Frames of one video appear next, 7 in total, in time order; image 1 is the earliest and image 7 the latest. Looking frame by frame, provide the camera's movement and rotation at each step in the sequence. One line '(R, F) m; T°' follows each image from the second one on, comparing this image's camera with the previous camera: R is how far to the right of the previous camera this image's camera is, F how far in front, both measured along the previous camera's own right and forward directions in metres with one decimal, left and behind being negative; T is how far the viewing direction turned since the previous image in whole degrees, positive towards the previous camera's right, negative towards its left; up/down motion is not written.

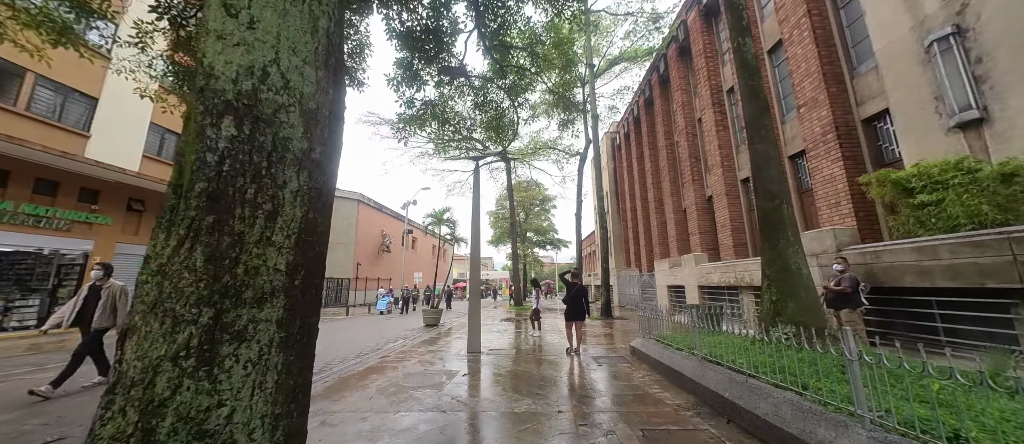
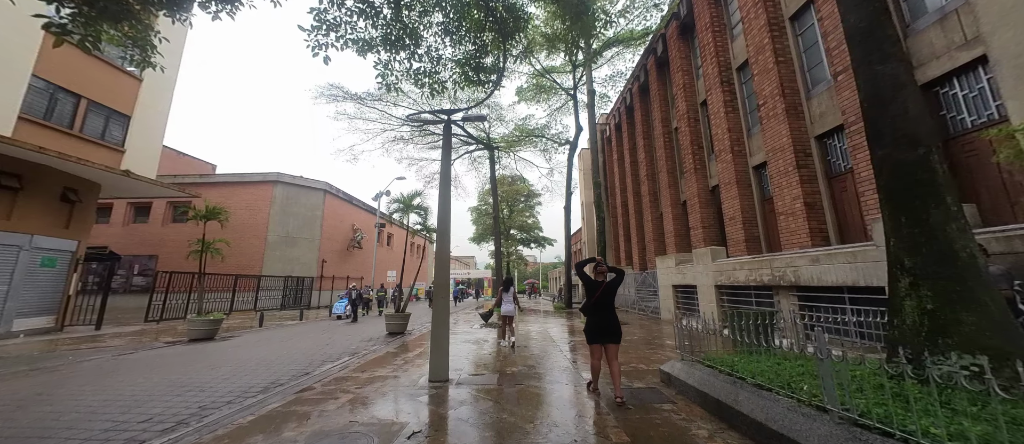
(0.0, +1.8) m; +3°
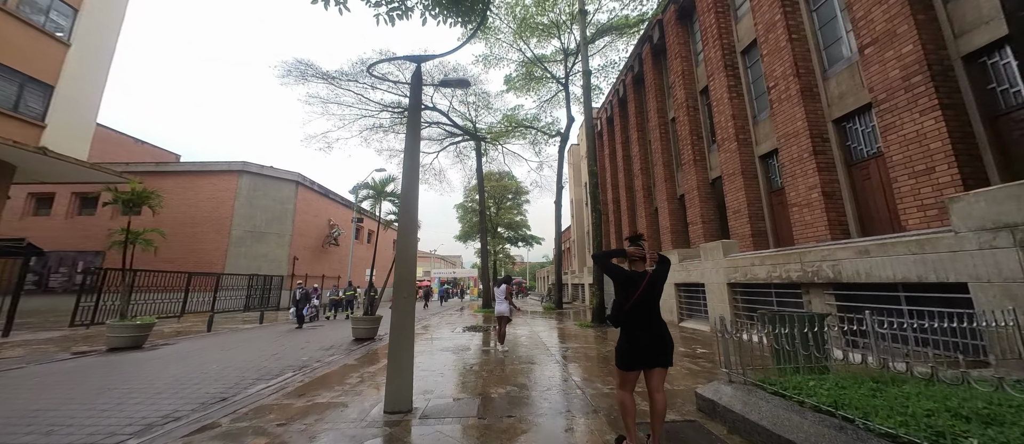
(0.0, +1.1) m; +2°
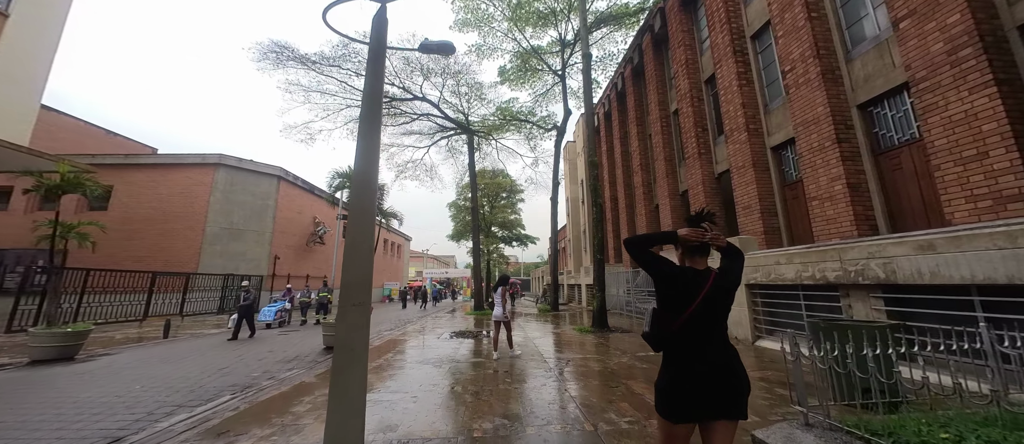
(0.0, +0.9) m; +1°
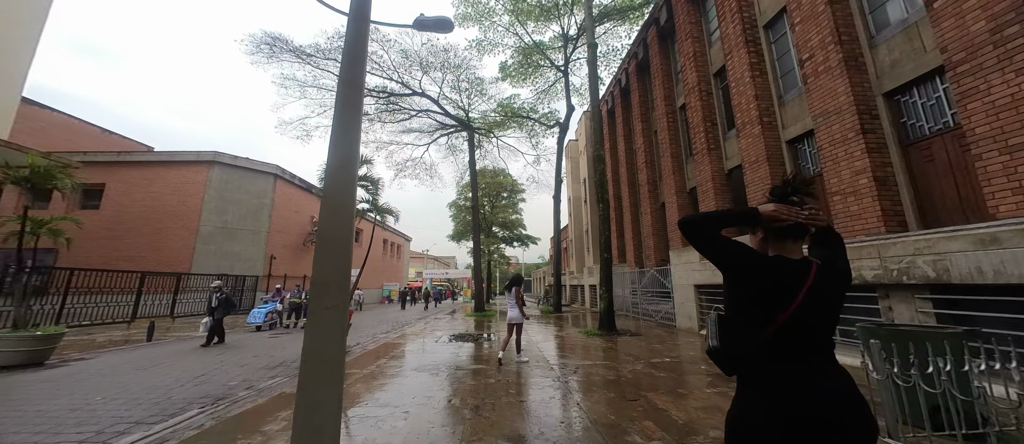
(0.0, +0.5) m; 0°
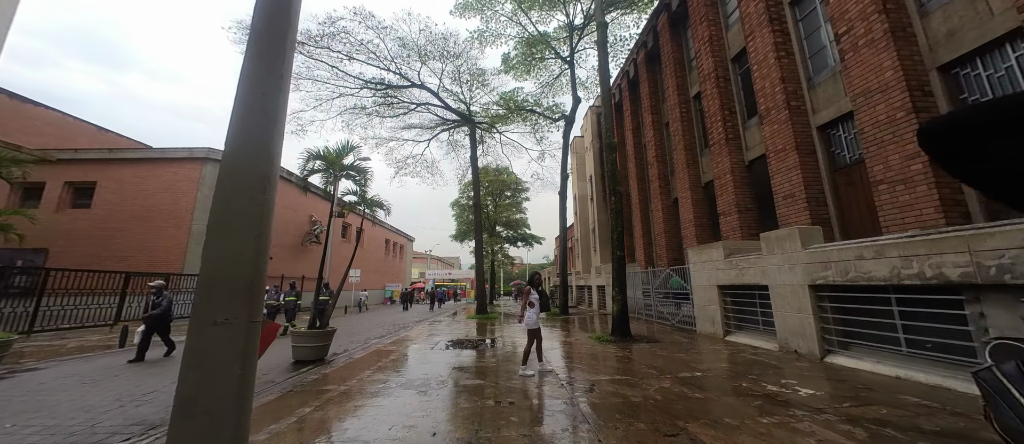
(0.0, +0.8) m; -1°
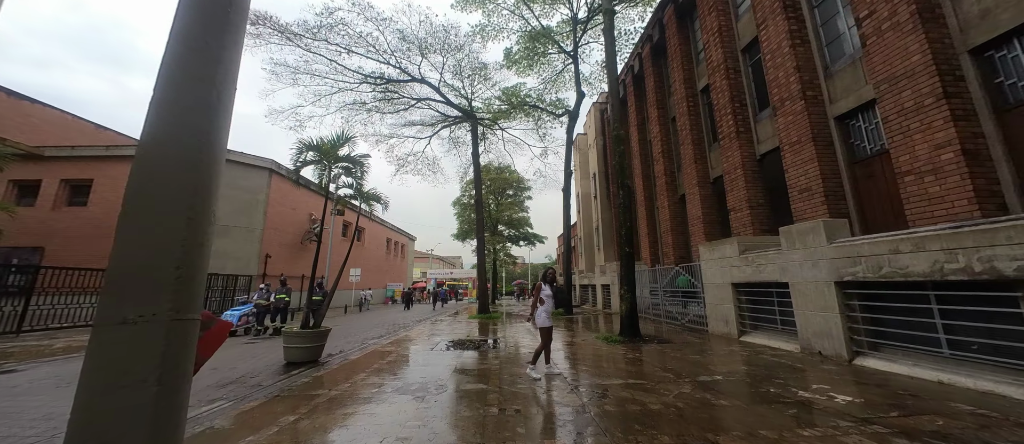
(0.0, +0.3) m; 0°
